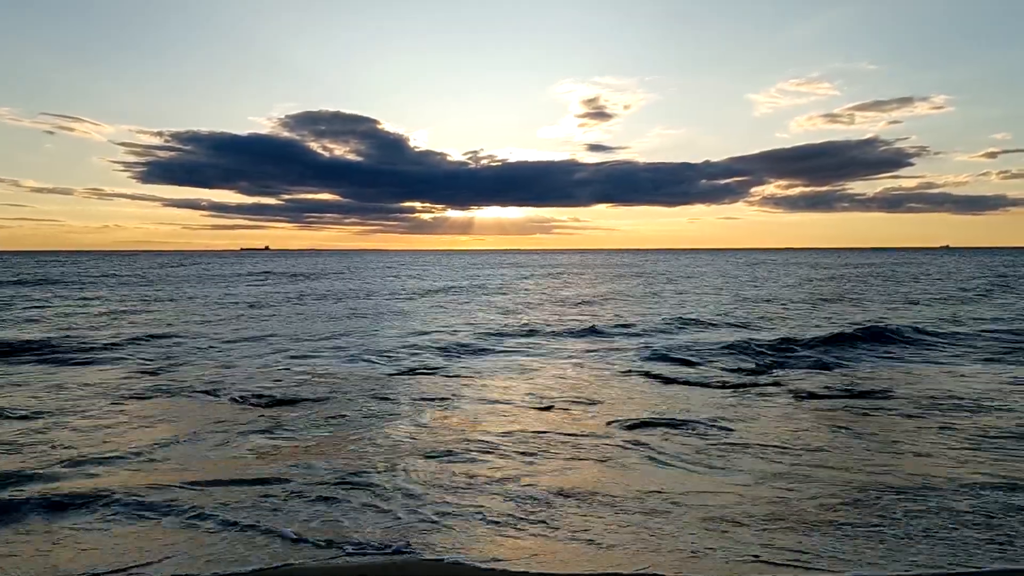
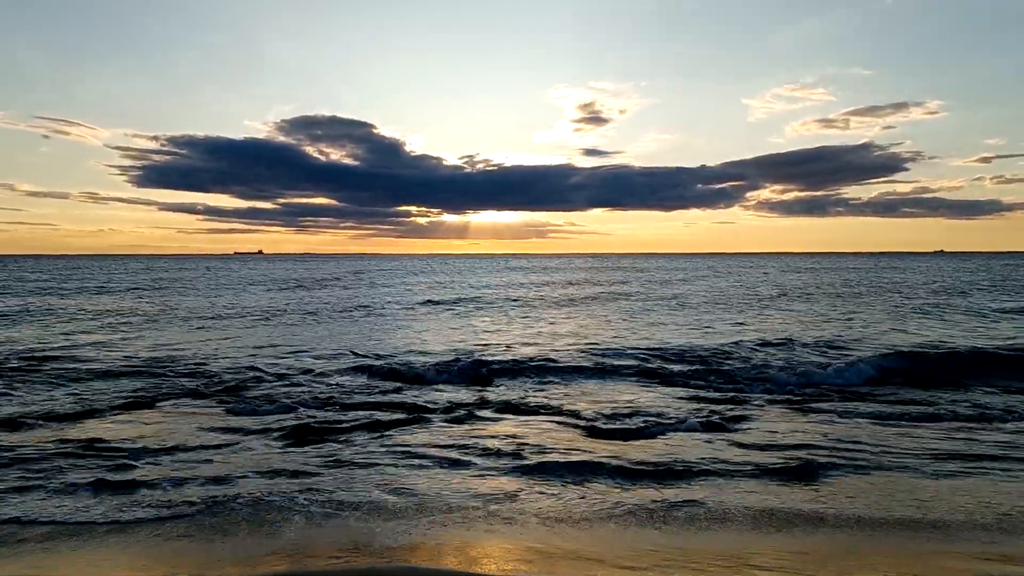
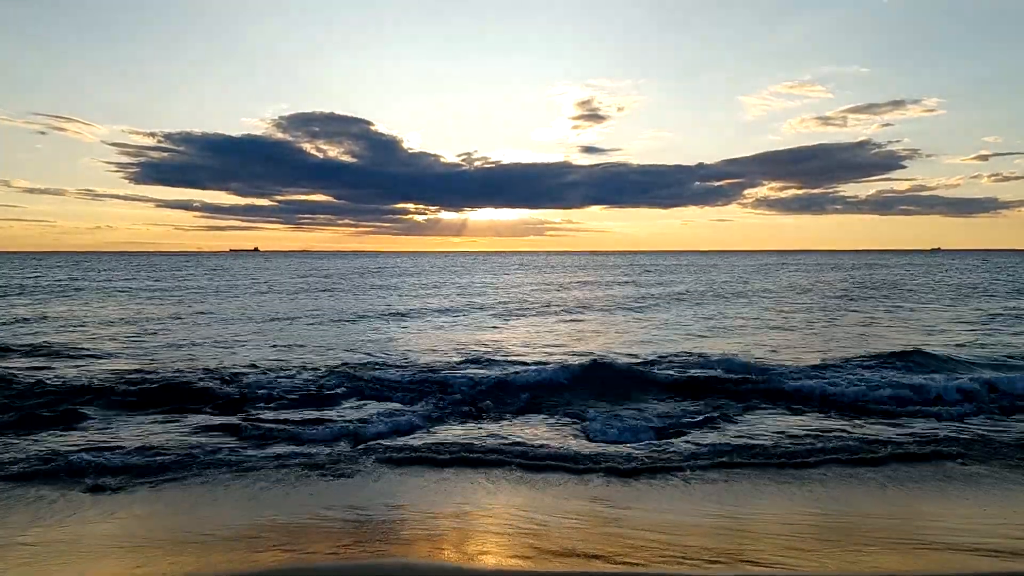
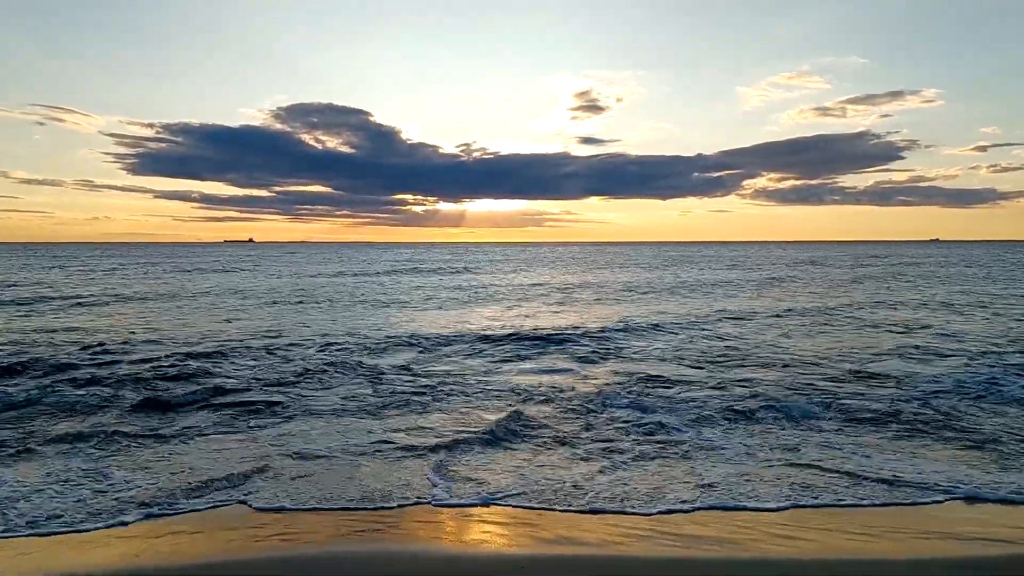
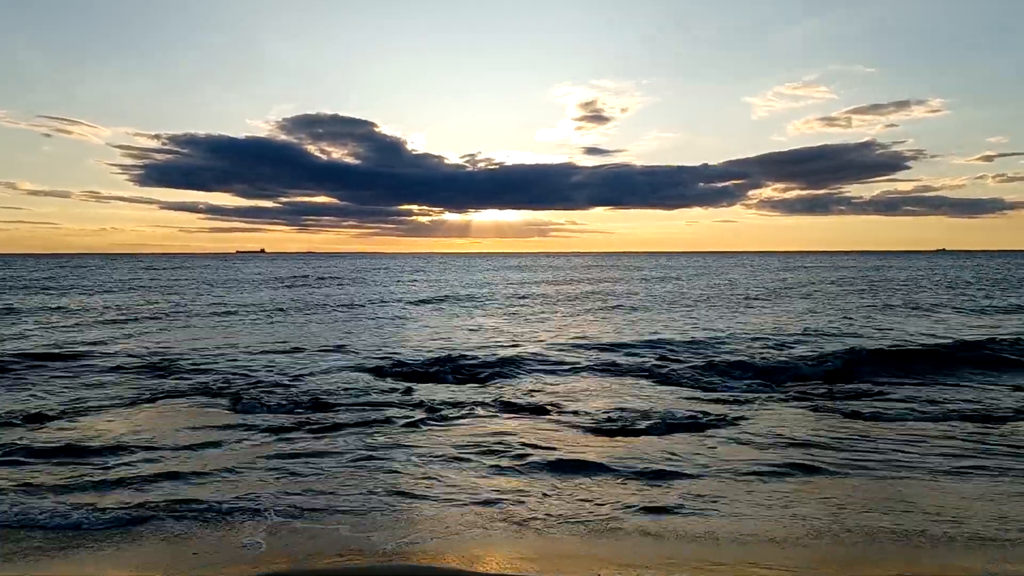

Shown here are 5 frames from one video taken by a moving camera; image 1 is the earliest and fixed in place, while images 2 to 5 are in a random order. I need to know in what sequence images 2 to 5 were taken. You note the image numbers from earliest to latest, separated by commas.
5, 2, 3, 4
